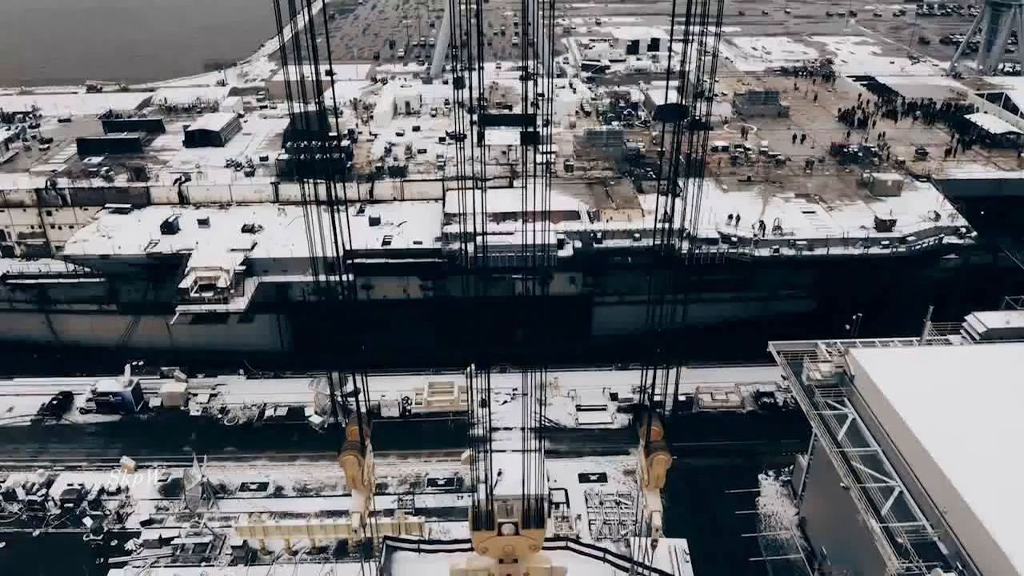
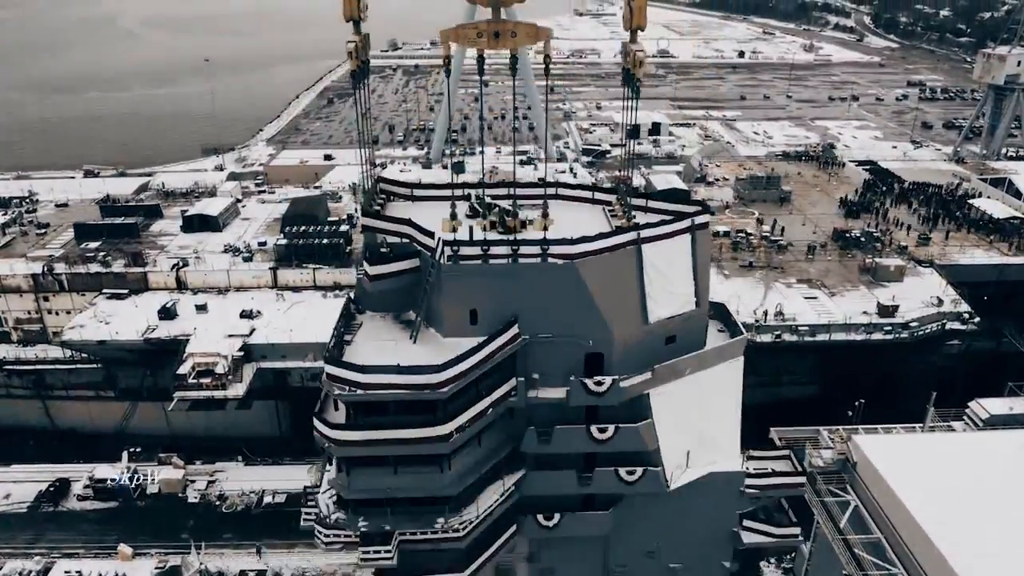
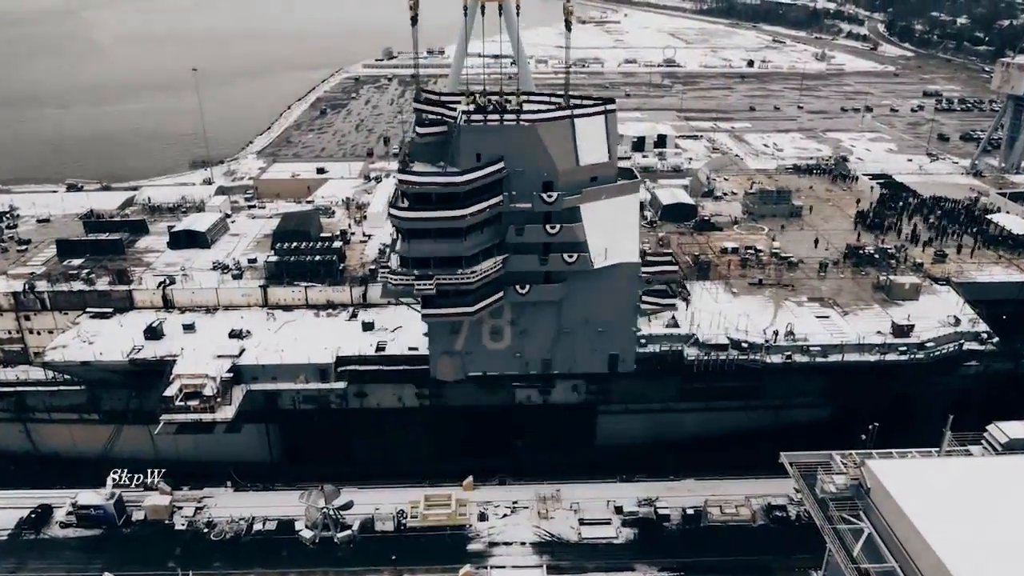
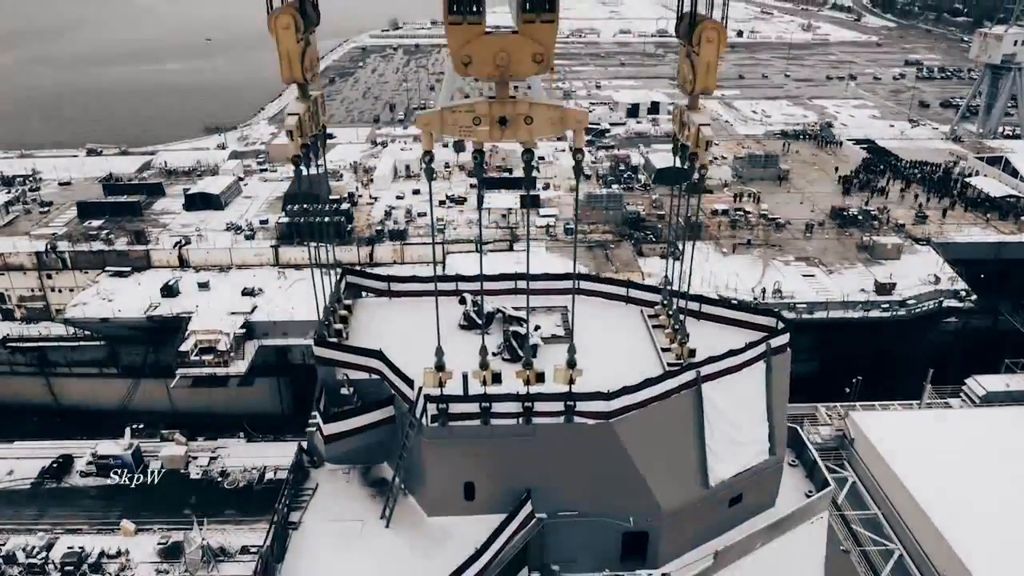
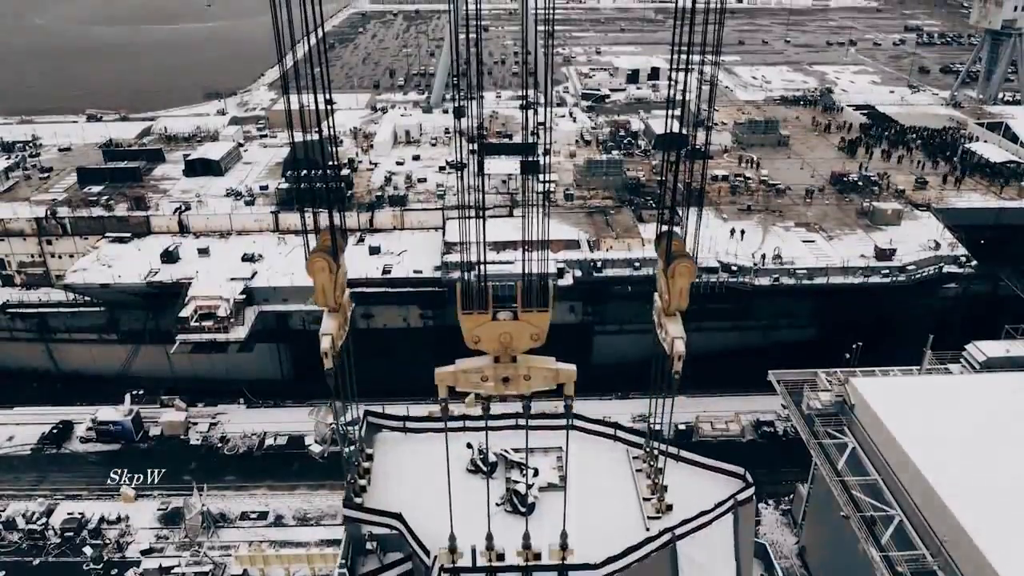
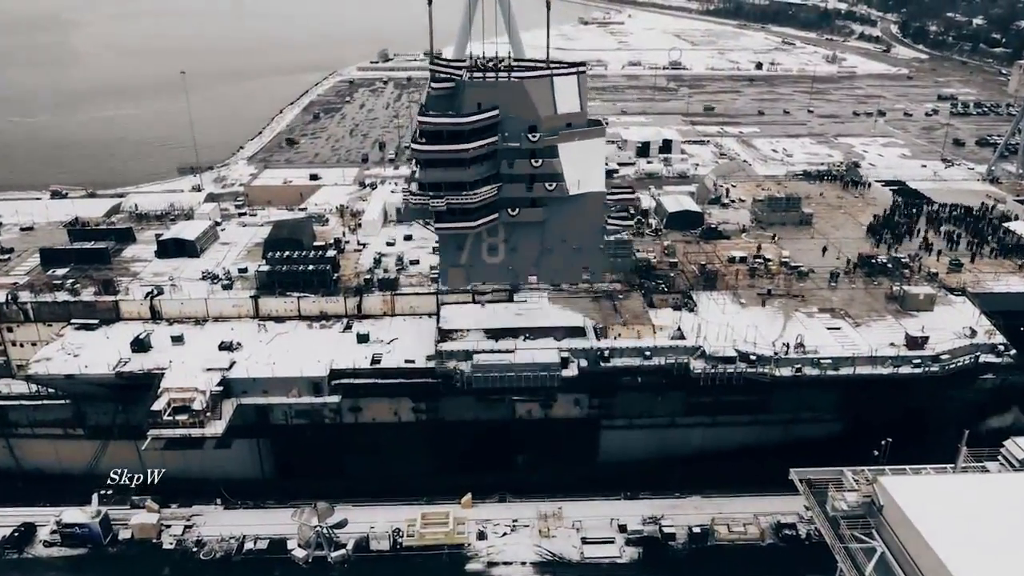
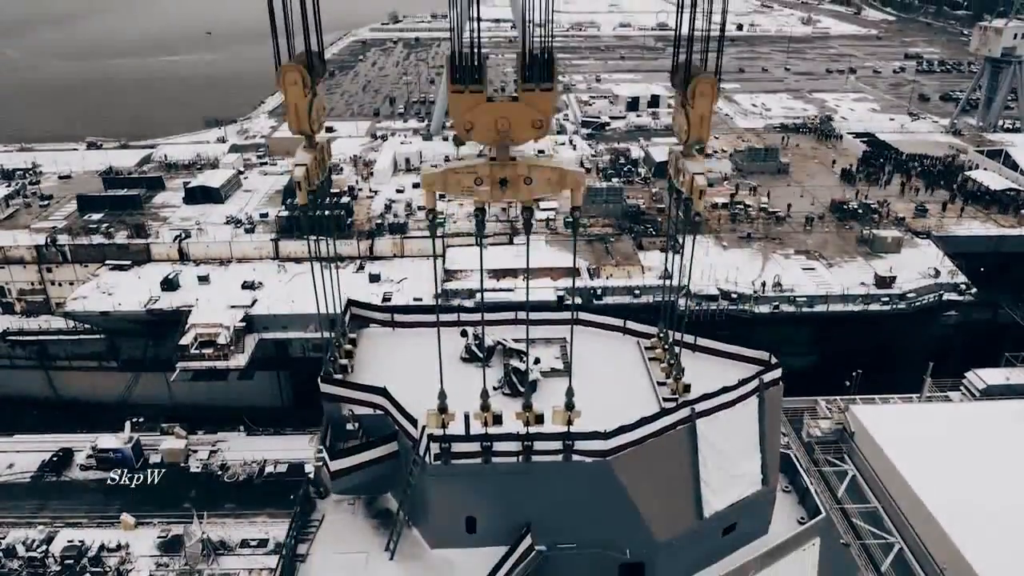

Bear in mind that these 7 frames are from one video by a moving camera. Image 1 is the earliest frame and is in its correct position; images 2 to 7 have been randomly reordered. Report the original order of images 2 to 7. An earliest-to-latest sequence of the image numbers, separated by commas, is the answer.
5, 7, 4, 2, 3, 6
